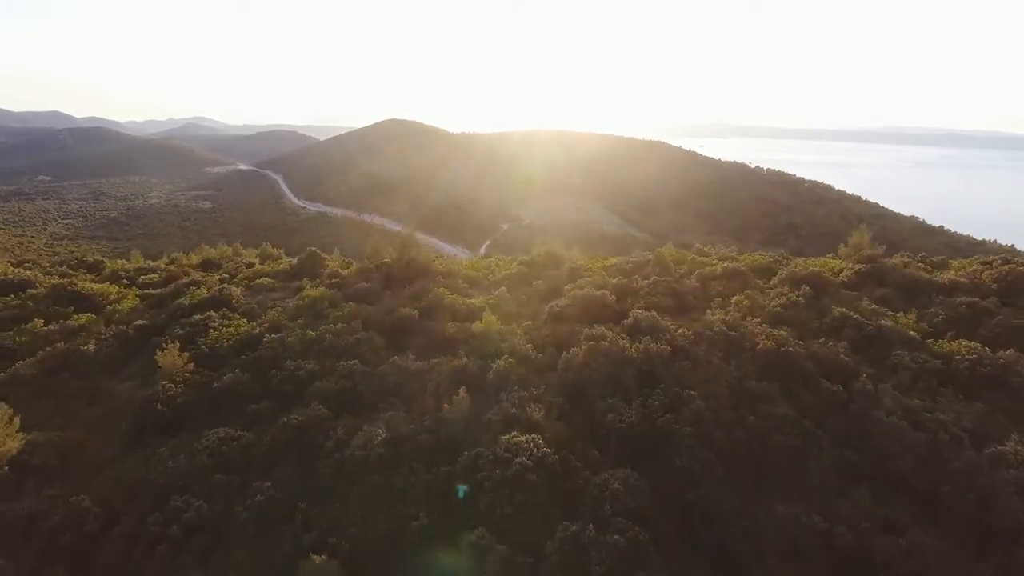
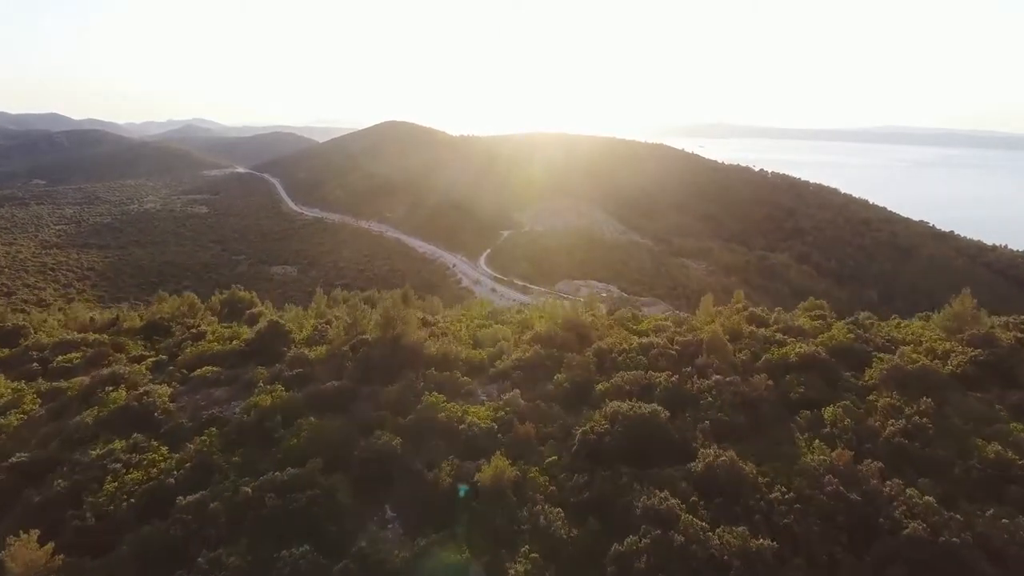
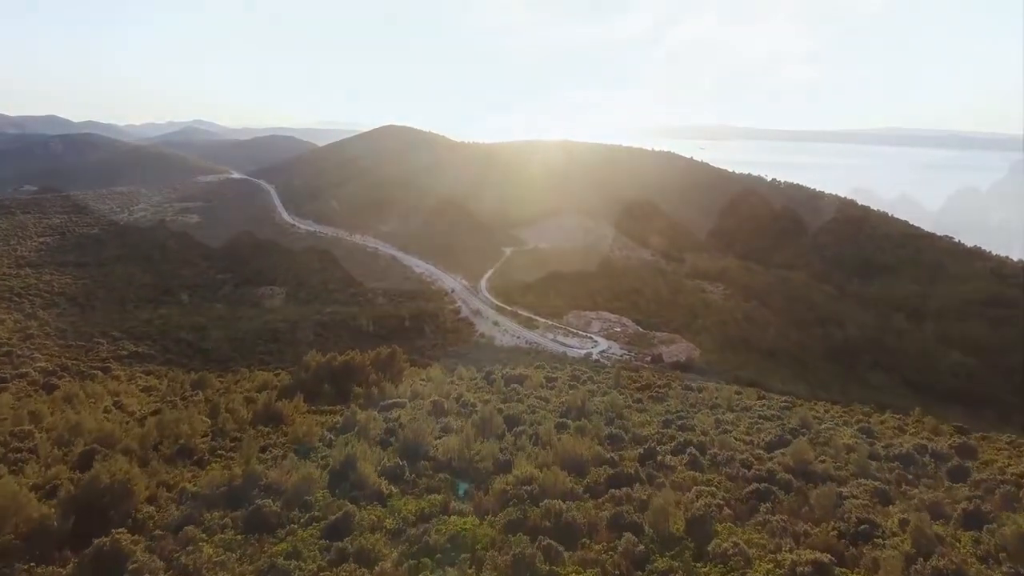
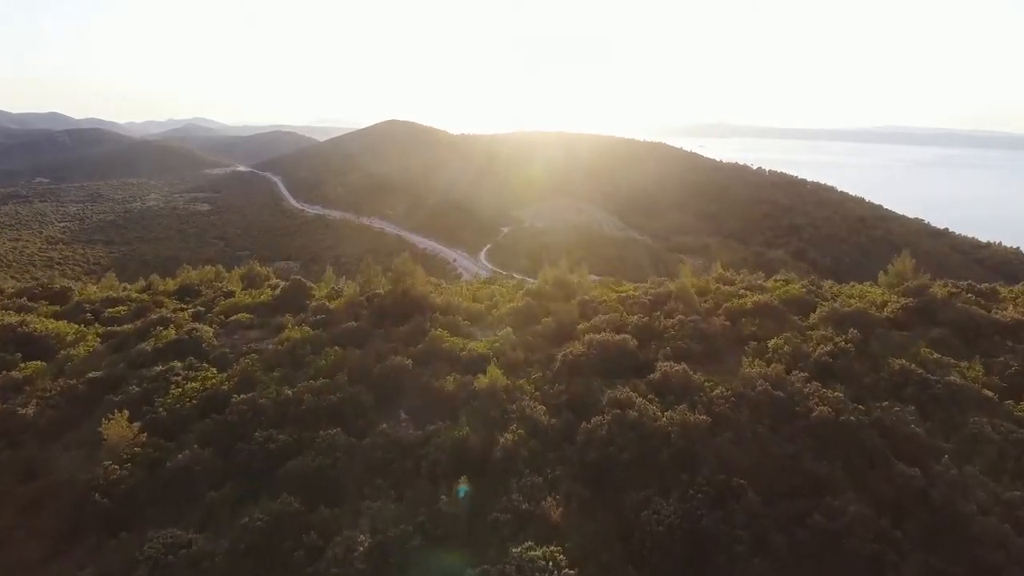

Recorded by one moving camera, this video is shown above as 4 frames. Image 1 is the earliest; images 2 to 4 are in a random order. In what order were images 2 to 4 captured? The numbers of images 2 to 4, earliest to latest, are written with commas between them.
4, 2, 3
